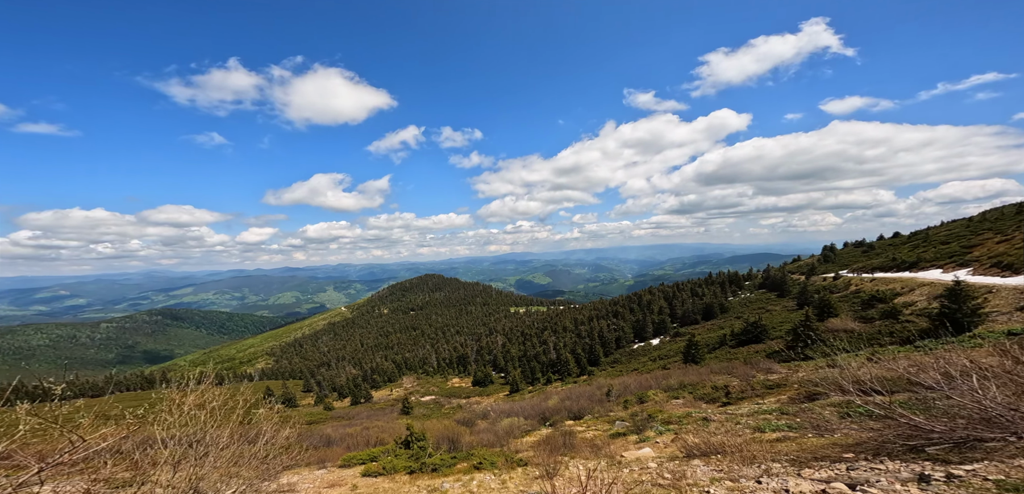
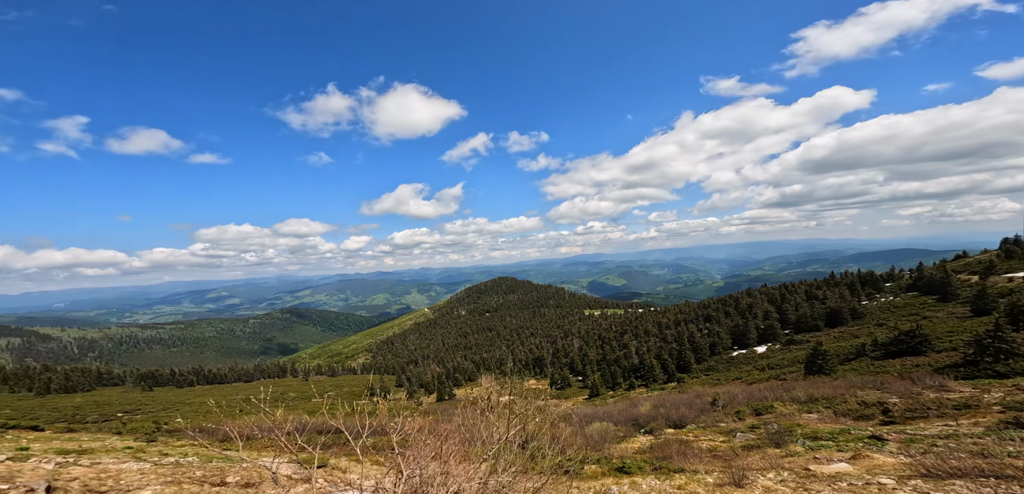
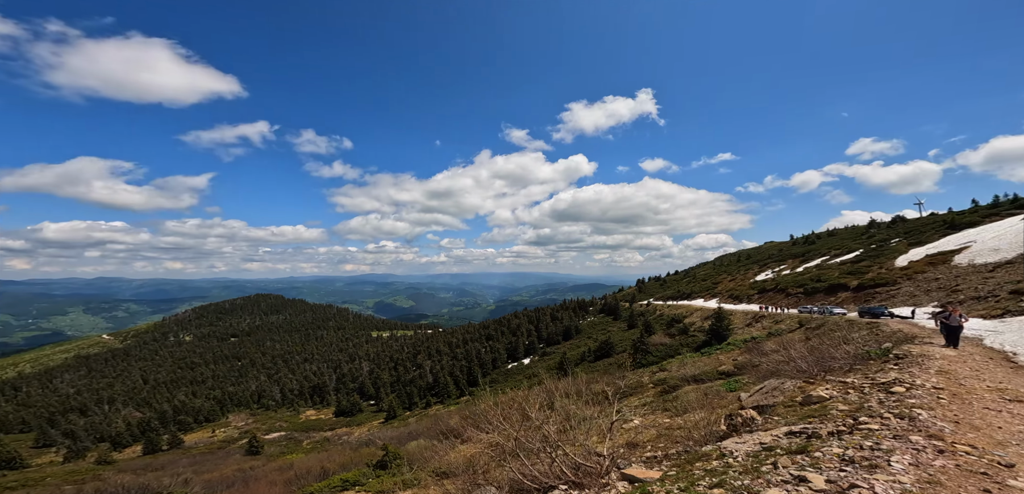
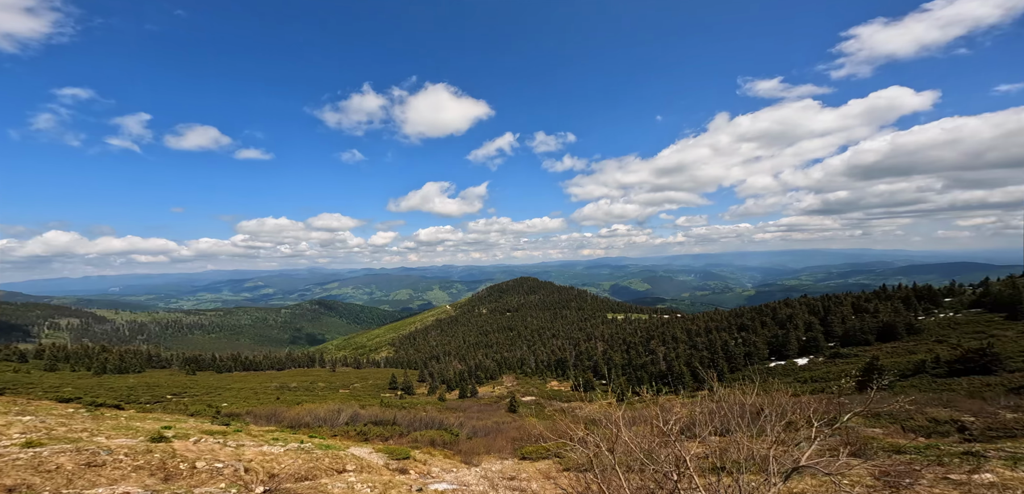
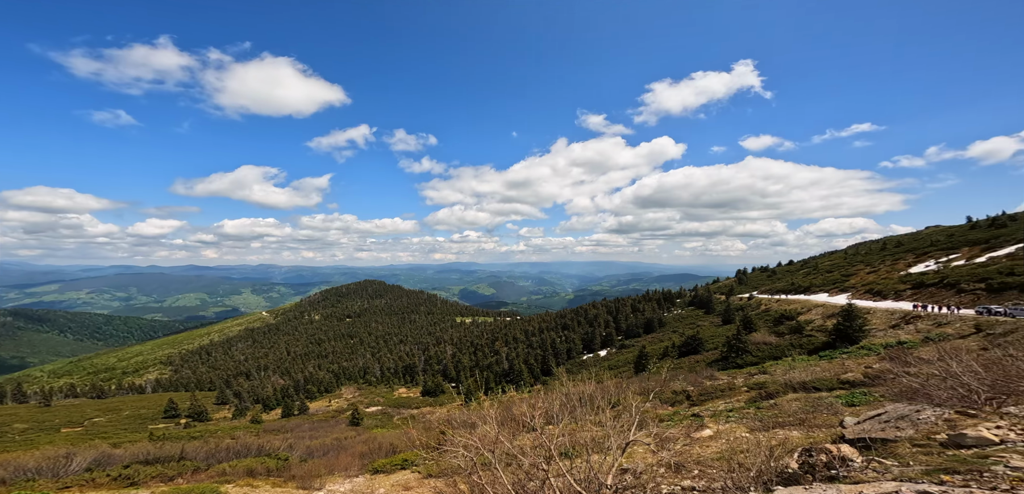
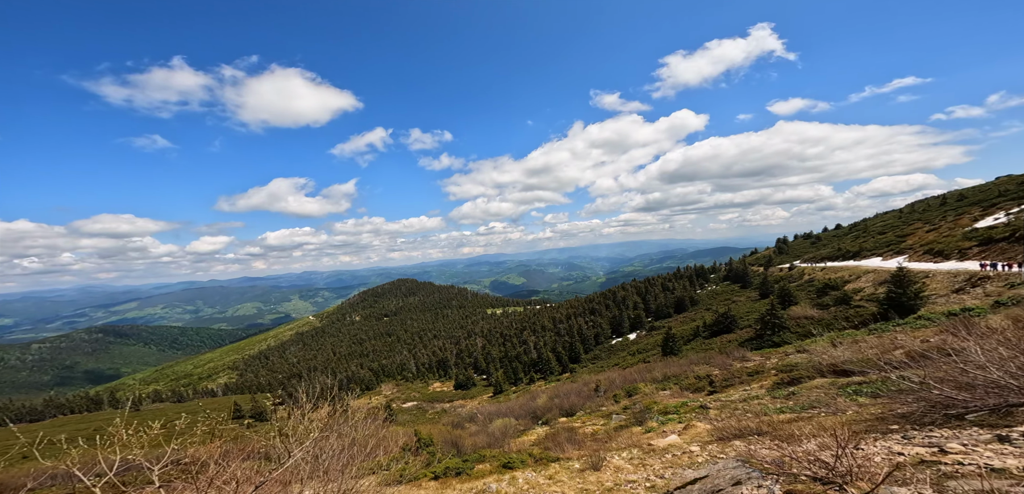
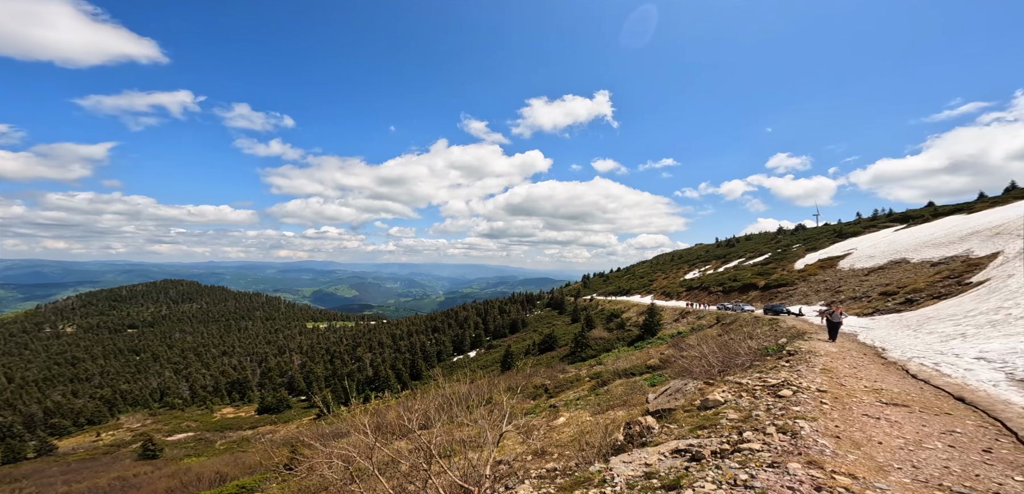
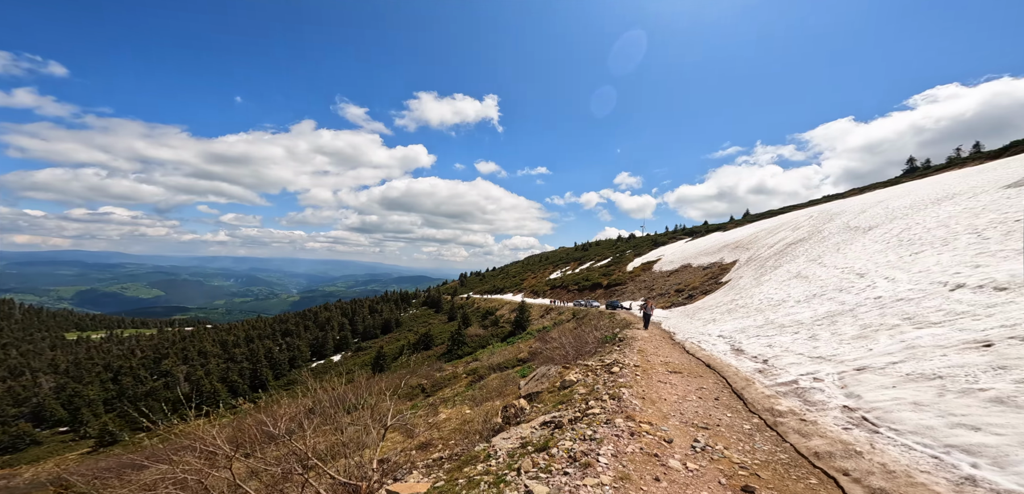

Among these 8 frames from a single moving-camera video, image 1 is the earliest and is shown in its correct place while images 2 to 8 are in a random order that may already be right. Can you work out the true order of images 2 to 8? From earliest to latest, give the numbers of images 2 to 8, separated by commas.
6, 2, 4, 5, 7, 8, 3
